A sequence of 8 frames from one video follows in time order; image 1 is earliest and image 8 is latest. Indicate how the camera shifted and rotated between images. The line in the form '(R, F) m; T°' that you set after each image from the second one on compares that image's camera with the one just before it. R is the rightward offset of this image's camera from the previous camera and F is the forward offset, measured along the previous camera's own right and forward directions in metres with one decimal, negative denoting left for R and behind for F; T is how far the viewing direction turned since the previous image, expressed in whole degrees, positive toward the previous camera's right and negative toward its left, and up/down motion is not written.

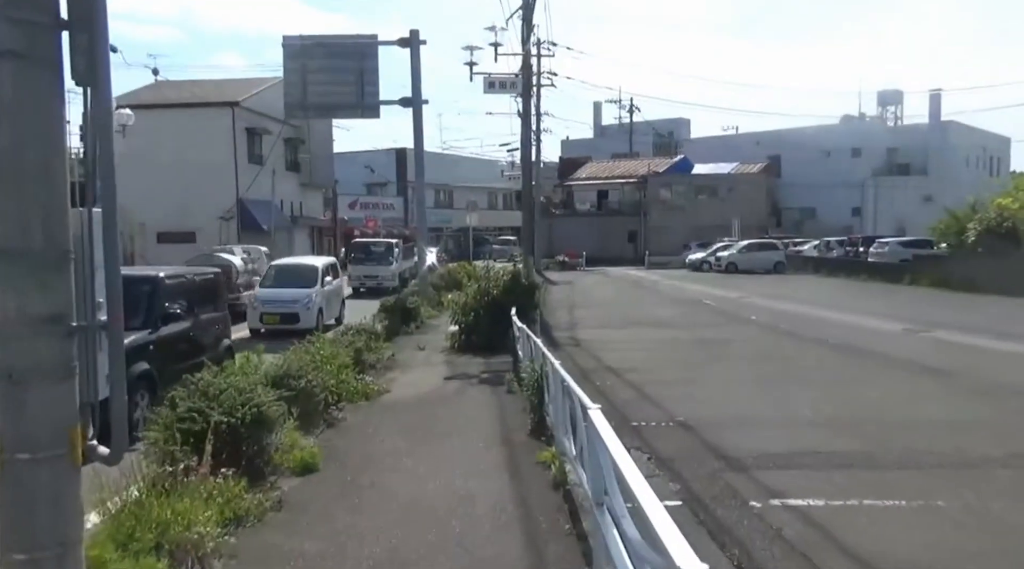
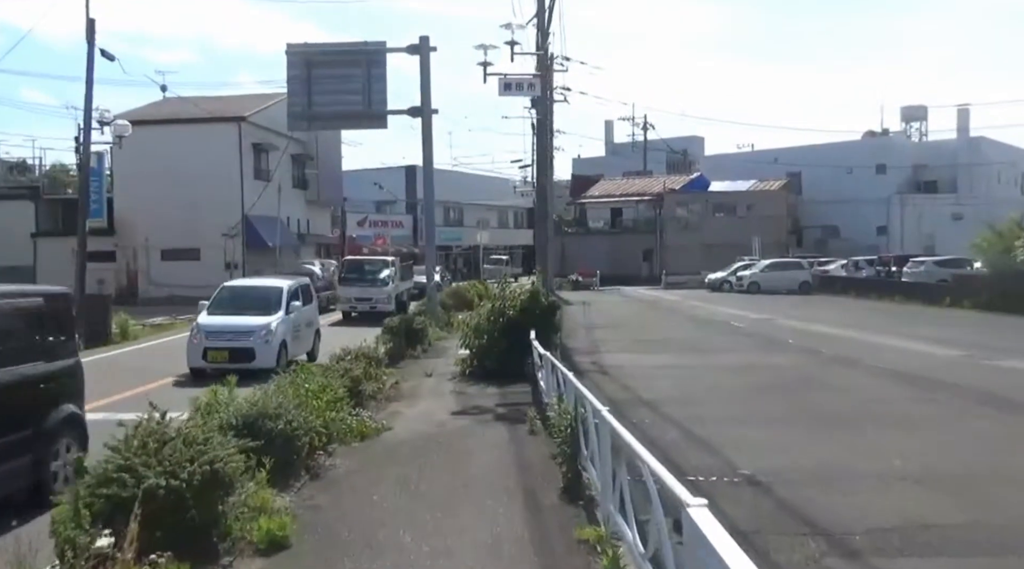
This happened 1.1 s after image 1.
(-0.1, +1.6) m; -1°
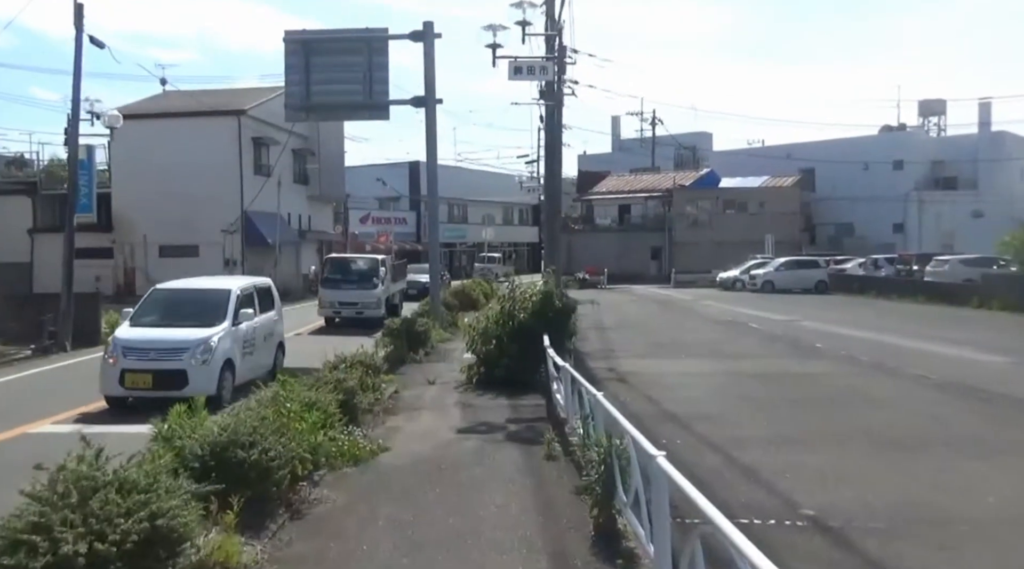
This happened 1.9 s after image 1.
(-0.1, +1.2) m; 0°
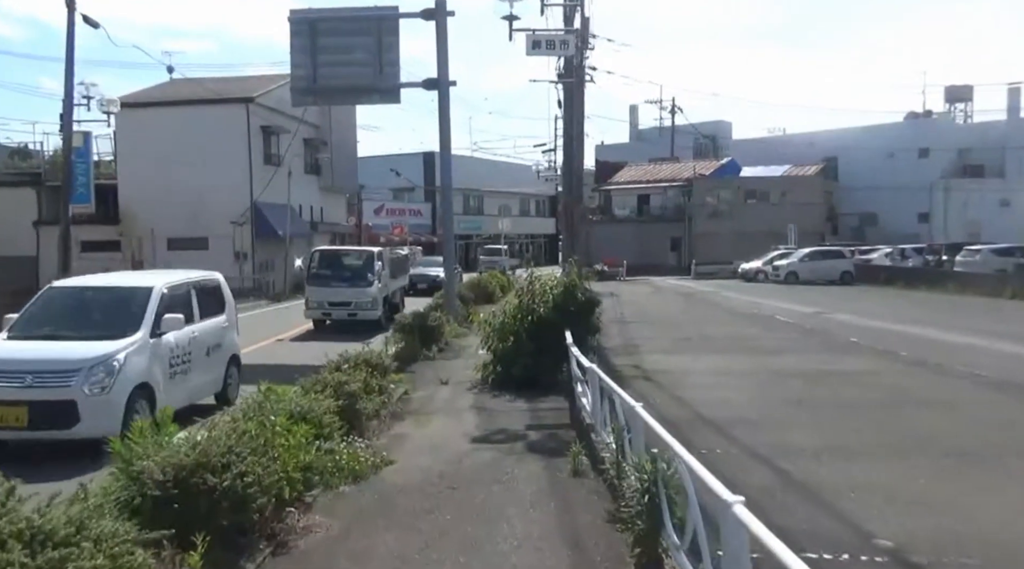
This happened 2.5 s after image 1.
(0.0, +1.0) m; -1°
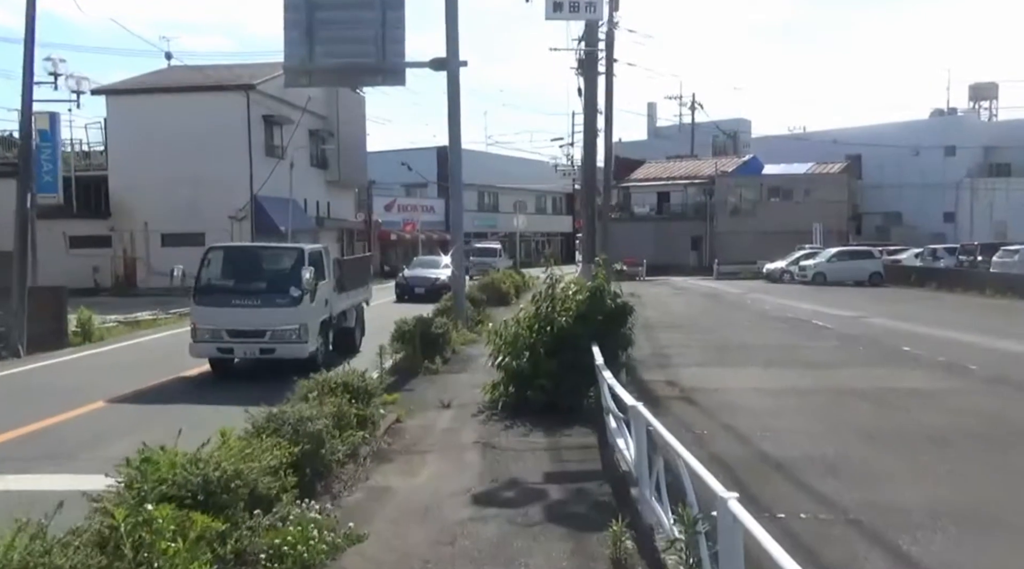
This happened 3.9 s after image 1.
(0.0, +2.1) m; -1°
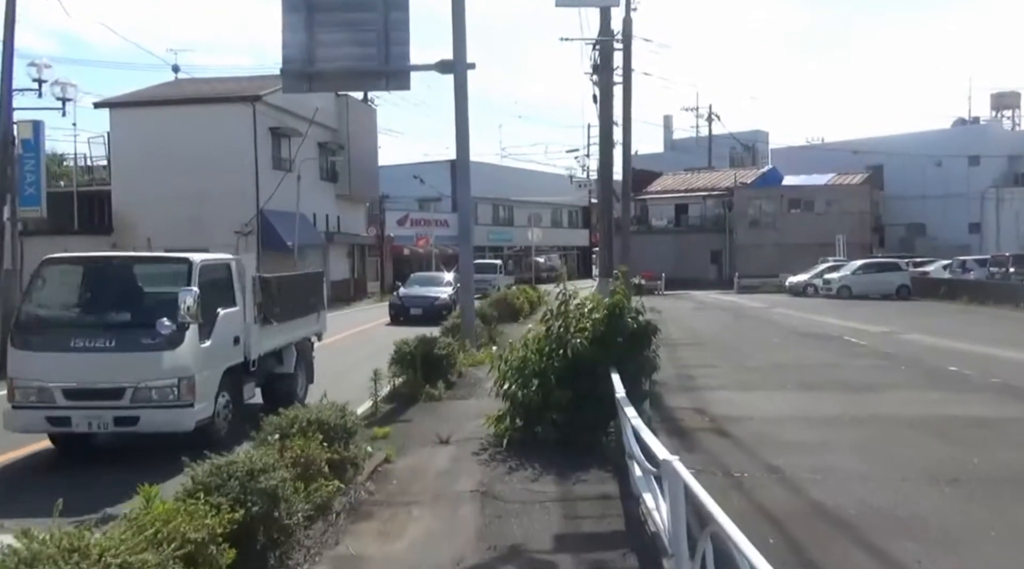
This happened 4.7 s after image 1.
(+0.1, +1.3) m; -1°
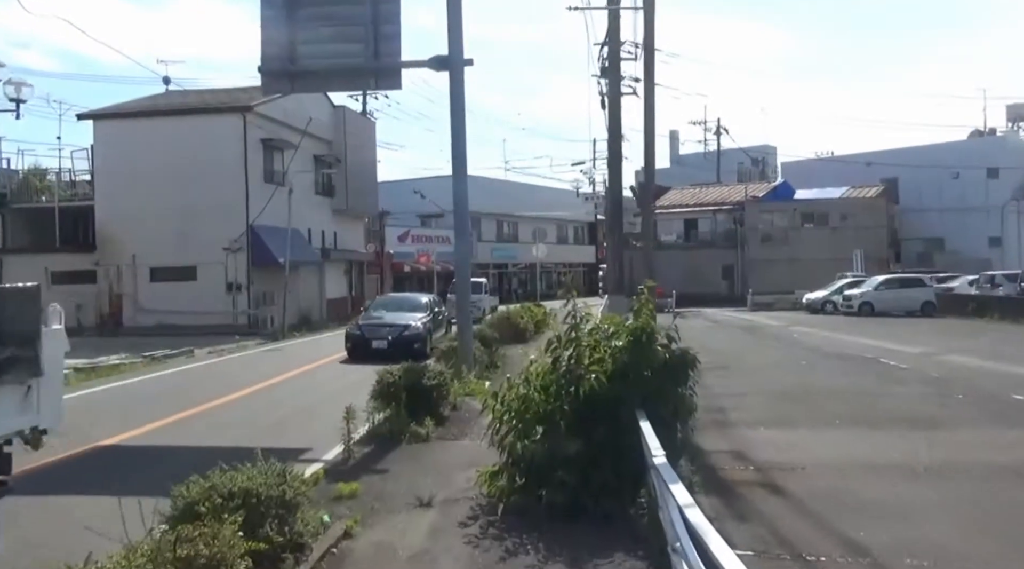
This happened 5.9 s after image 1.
(+0.1, +1.9) m; 0°
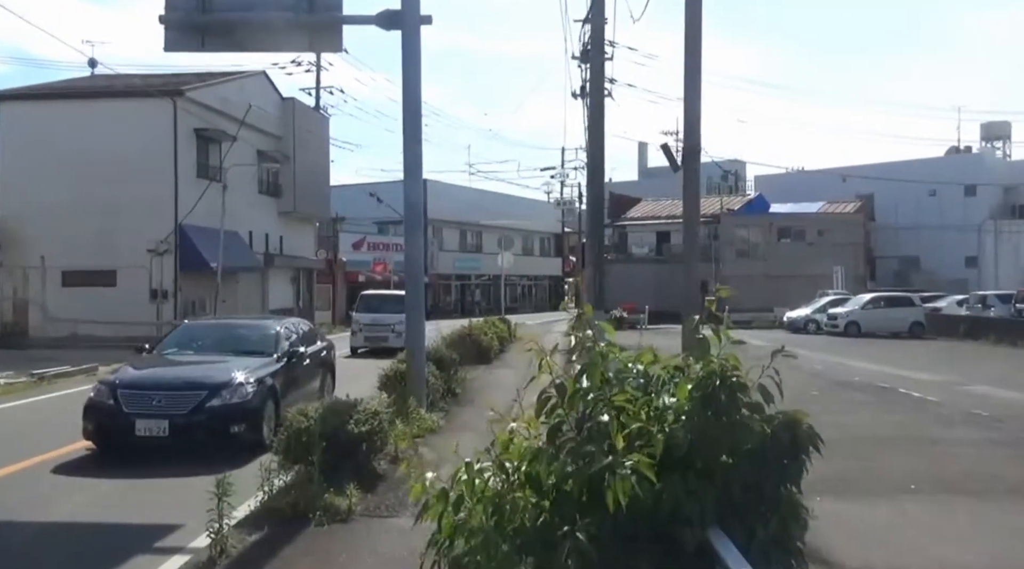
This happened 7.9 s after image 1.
(0.0, +3.3) m; +2°
